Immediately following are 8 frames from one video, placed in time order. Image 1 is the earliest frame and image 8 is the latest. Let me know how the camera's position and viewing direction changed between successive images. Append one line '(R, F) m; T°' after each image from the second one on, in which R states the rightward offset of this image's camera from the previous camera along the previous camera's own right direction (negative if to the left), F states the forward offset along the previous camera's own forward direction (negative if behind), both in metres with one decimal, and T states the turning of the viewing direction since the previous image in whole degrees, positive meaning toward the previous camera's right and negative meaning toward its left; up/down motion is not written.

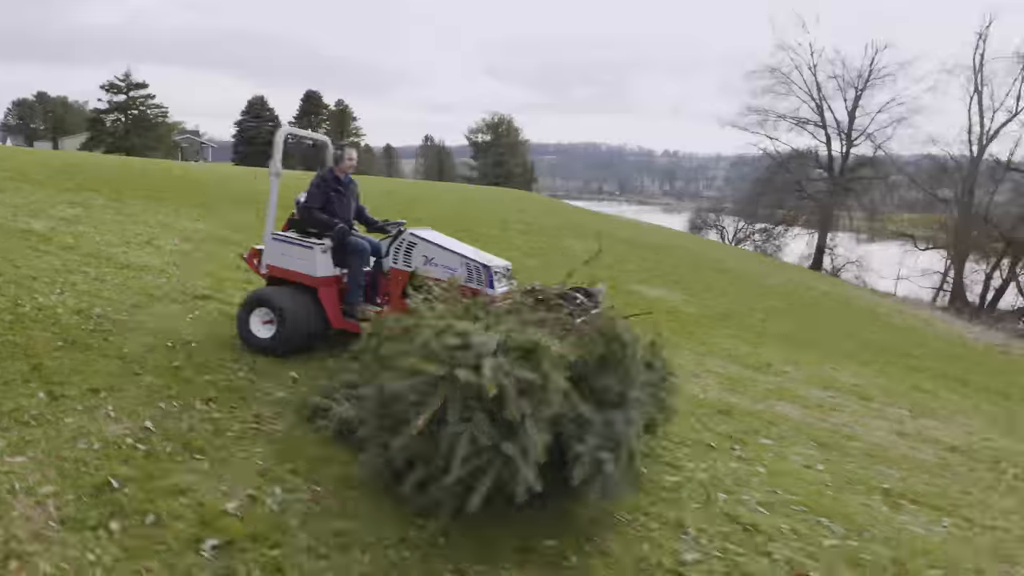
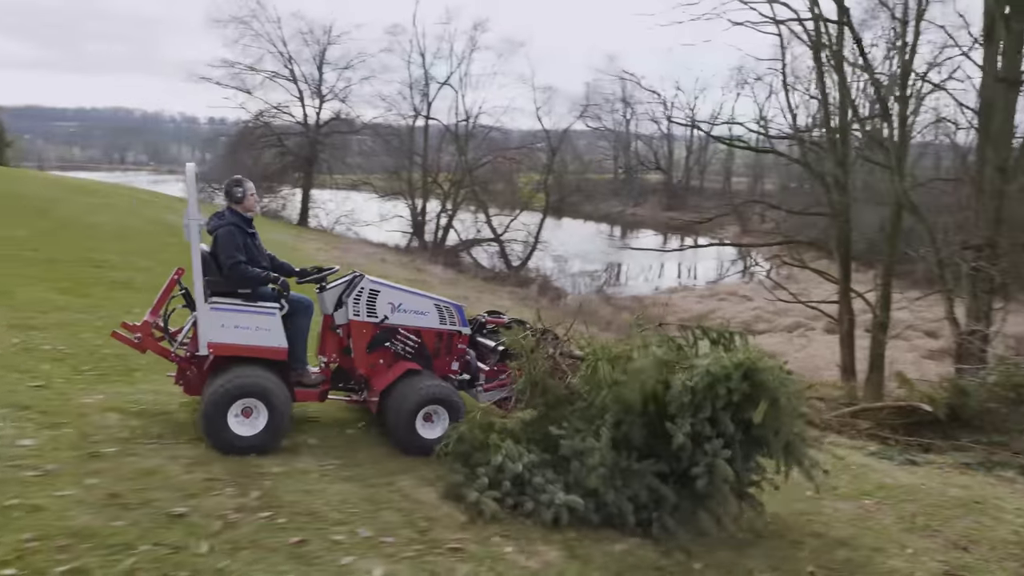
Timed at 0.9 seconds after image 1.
(-0.7, +0.2) m; +20°
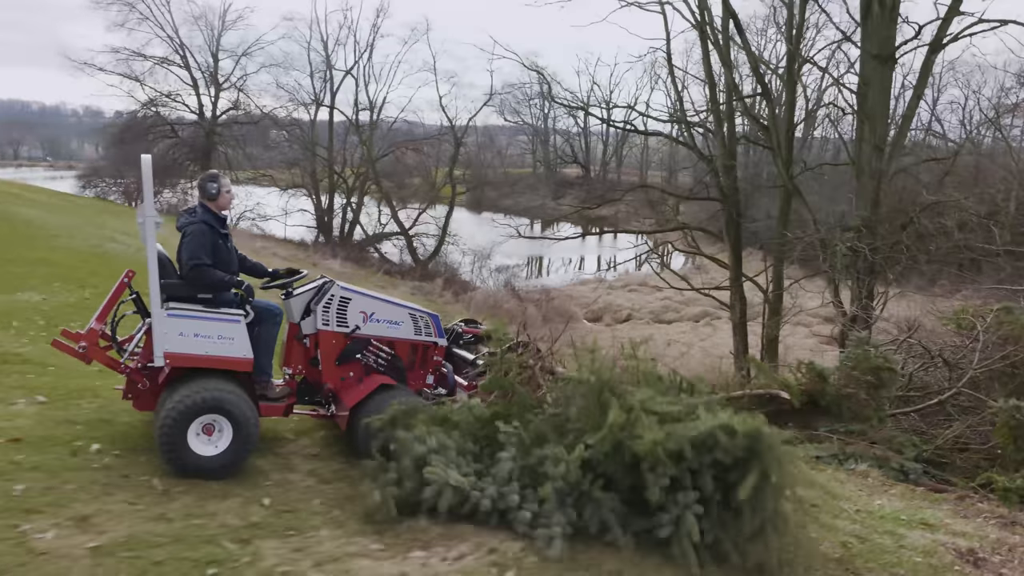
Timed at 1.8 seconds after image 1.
(-0.7, -0.2) m; +8°
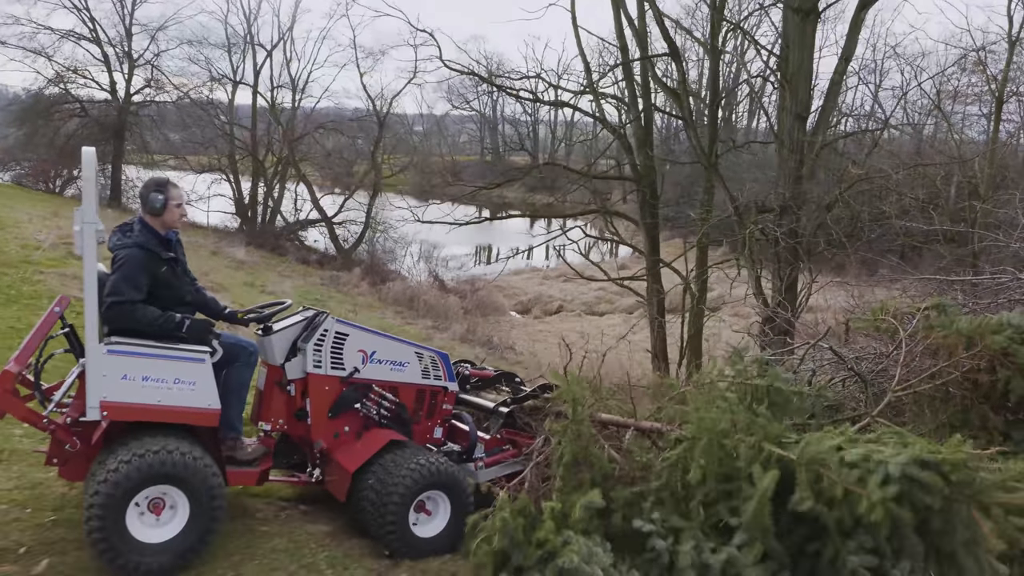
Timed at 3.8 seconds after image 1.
(-0.1, +0.5) m; +5°
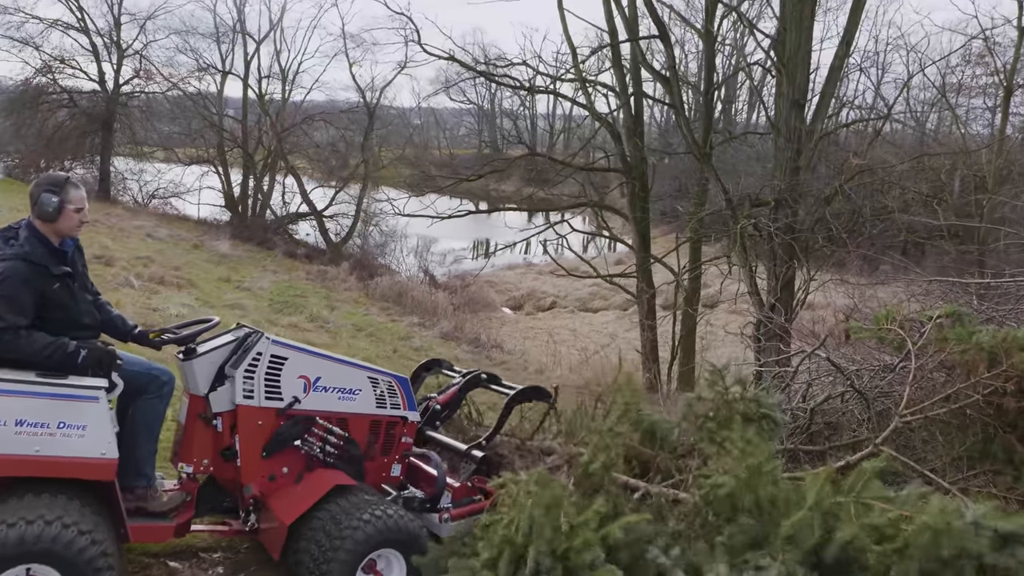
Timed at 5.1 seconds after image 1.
(+0.3, +0.6) m; 0°
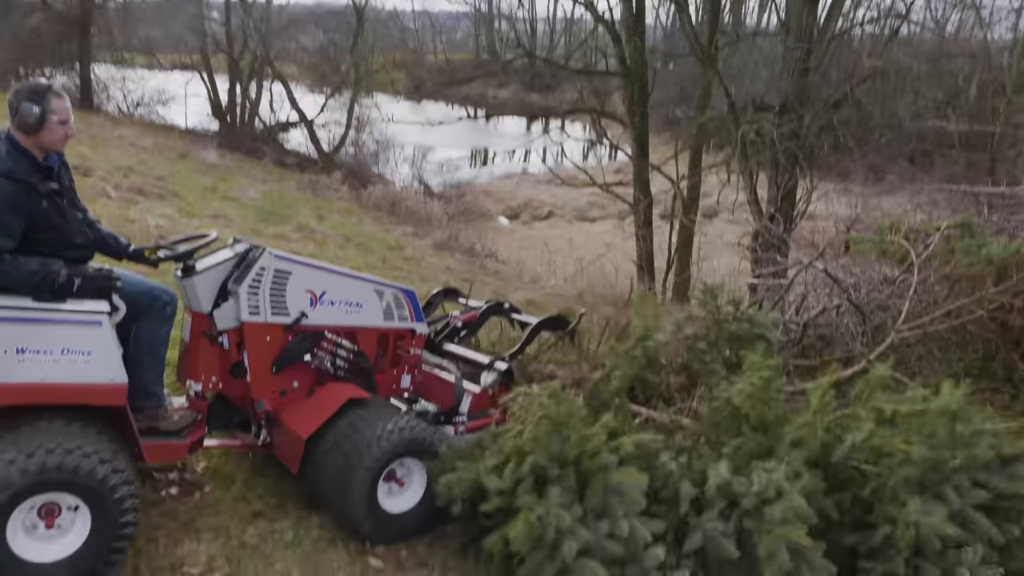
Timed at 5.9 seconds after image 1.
(+0.1, +0.2) m; 0°
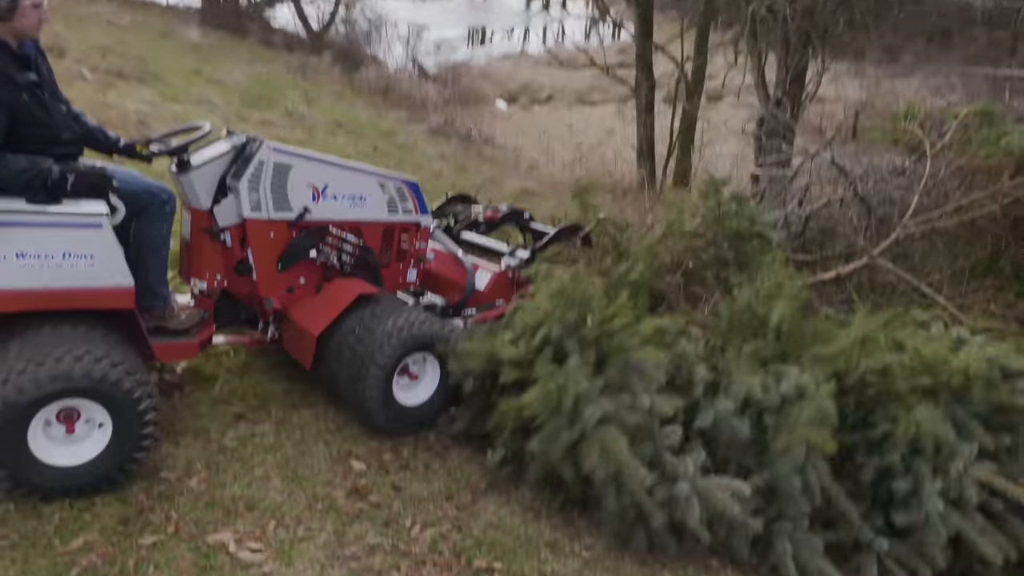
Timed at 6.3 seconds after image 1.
(0.0, +0.1) m; 0°
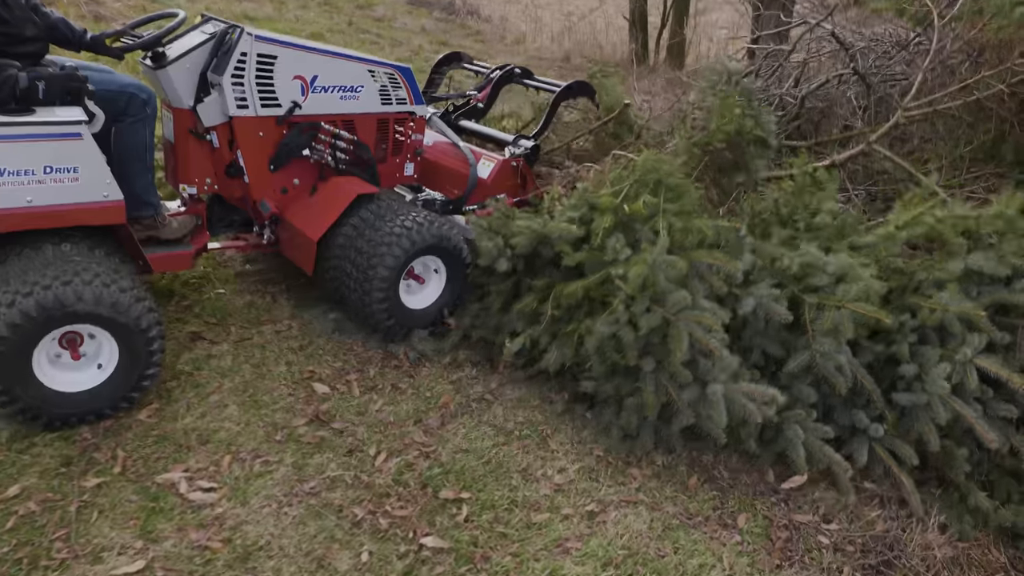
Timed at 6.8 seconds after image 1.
(+0.1, +0.2) m; 0°
